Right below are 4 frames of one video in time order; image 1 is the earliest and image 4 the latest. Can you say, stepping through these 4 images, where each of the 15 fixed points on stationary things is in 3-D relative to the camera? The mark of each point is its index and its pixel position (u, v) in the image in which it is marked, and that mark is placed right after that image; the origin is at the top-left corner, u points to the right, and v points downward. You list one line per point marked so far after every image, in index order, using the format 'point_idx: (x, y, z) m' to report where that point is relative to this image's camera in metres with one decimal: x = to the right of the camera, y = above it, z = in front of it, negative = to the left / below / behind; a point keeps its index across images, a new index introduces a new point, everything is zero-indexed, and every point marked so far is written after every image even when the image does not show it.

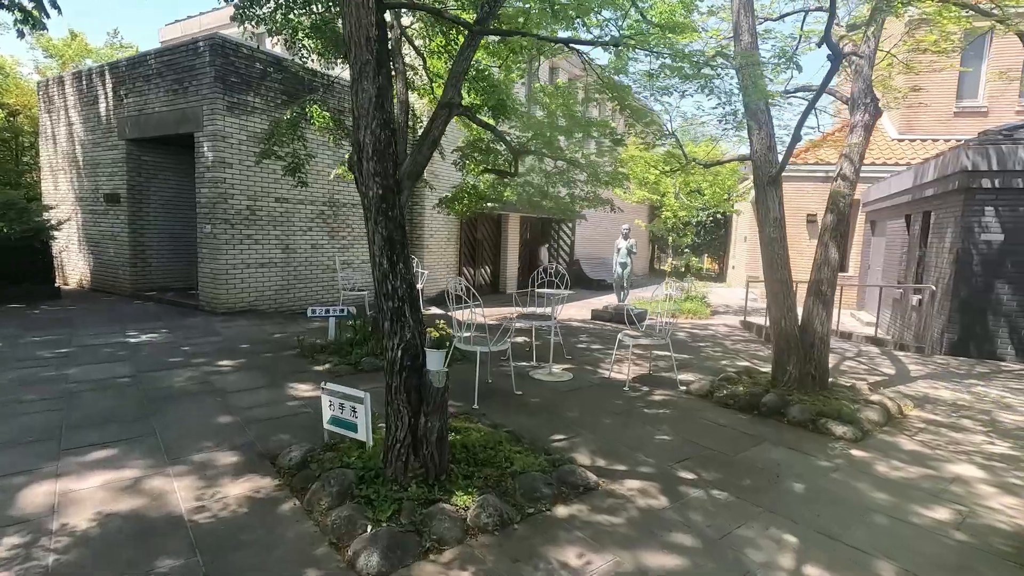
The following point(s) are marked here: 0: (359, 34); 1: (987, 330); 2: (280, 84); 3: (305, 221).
0: (-0.8, +1.3, +2.8) m
1: (+6.7, -0.6, +7.6) m
2: (-3.8, +3.3, +8.6) m
3: (-3.6, +1.2, +9.2) m
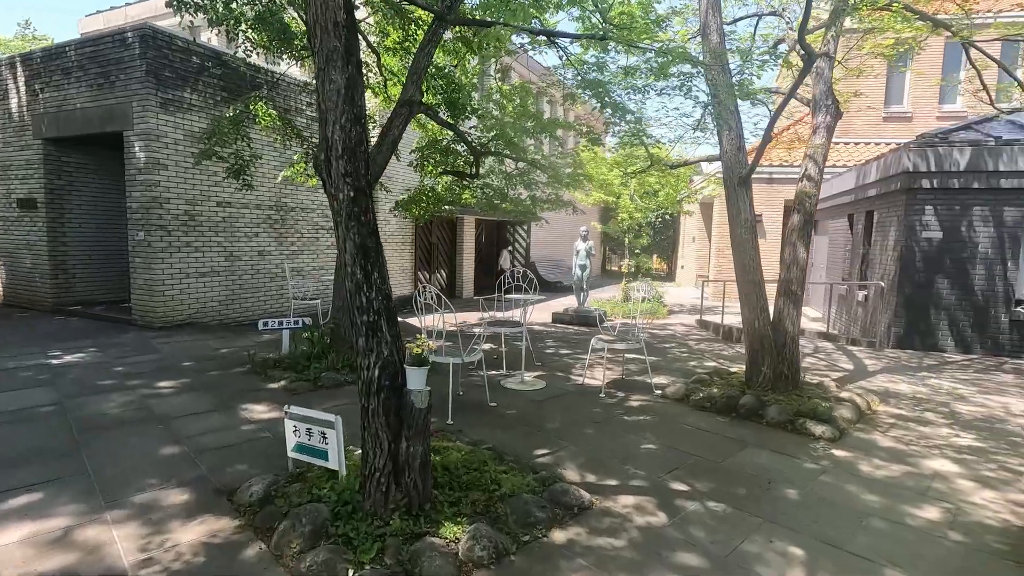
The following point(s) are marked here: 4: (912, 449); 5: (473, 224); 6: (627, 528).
0: (-0.9, +1.3, +2.5) m
1: (+6.2, -0.5, +8.0) m
2: (-4.4, +3.1, +8.0) m
3: (-4.2, +1.0, +8.6) m
4: (+2.9, -1.2, +3.9) m
5: (-1.0, +1.6, +13.6) m
6: (+0.6, -1.2, +2.7) m
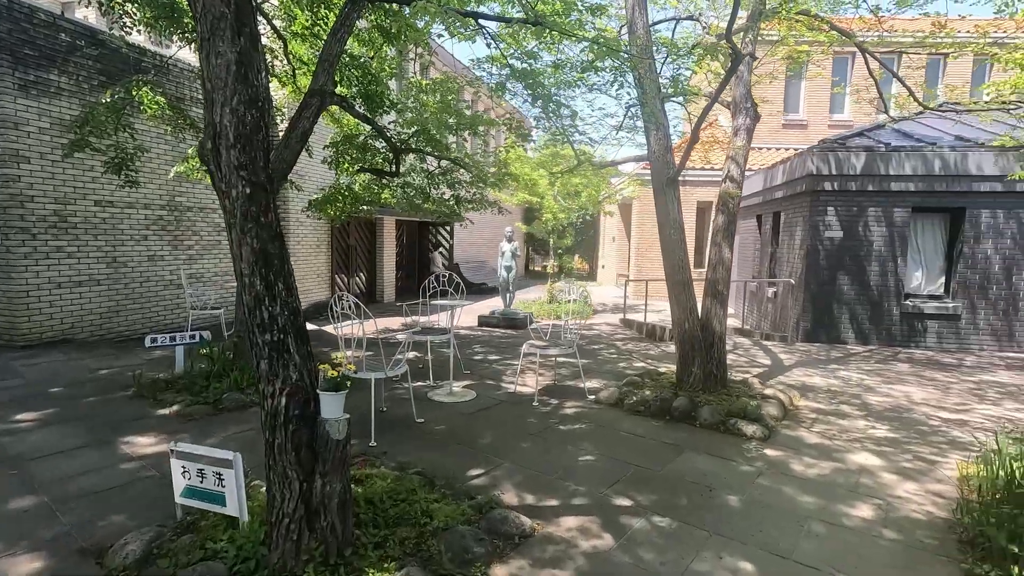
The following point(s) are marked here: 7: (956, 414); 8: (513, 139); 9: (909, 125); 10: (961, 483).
0: (-1.2, +1.2, +2.1) m
1: (+5.1, -0.5, +8.5) m
2: (-5.5, +3.0, +7.0) m
3: (-5.4, +0.9, +7.7) m
4: (+2.4, -1.2, +4.0) m
5: (-2.9, +1.5, +13.1) m
6: (+0.3, -1.3, +2.5) m
7: (+3.9, -1.1, +4.7) m
8: (0.0, +1.8, +6.6) m
9: (+6.9, +2.8, +9.3) m
10: (+2.8, -1.2, +3.3) m
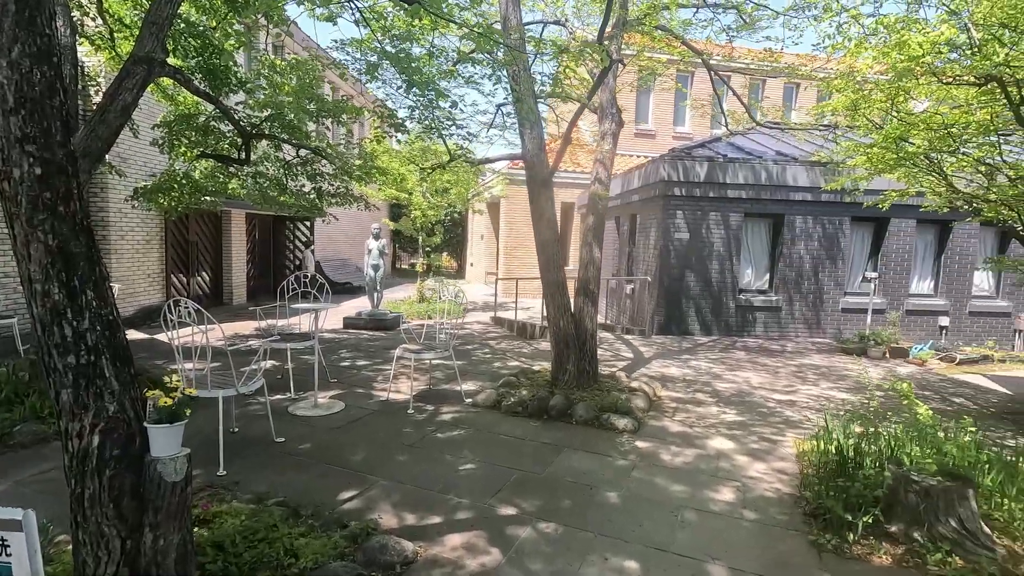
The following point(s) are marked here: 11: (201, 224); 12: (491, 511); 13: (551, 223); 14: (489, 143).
0: (-1.6, +1.2, +1.5) m
1: (+3.0, -0.4, +9.3) m
2: (-7.0, +2.9, +5.3) m
3: (-7.0, +0.8, +5.9) m
4: (+1.5, -1.1, +4.3) m
5: (-5.9, +1.5, +11.8) m
6: (-0.2, -1.3, +2.4) m
7: (+2.8, -1.1, +5.4) m
8: (-1.5, +1.8, +6.2) m
9: (+4.5, +2.9, +10.5) m
10: (+2.0, -1.2, +3.7) m
11: (-6.3, +1.3, +10.9) m
12: (-0.1, -1.2, +2.9) m
13: (+0.3, +0.6, +4.9) m
14: (-0.3, +1.6, +6.0) m
